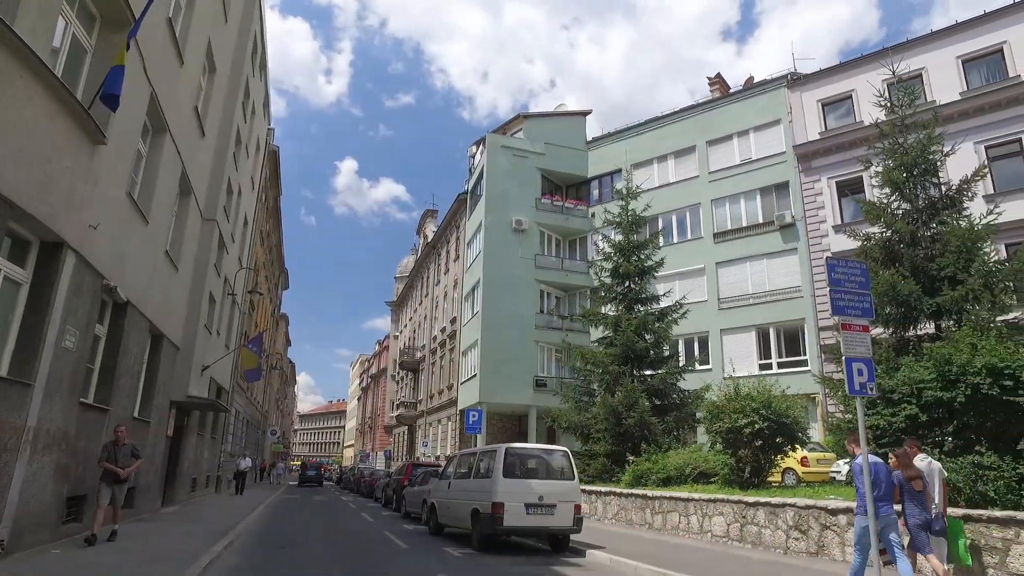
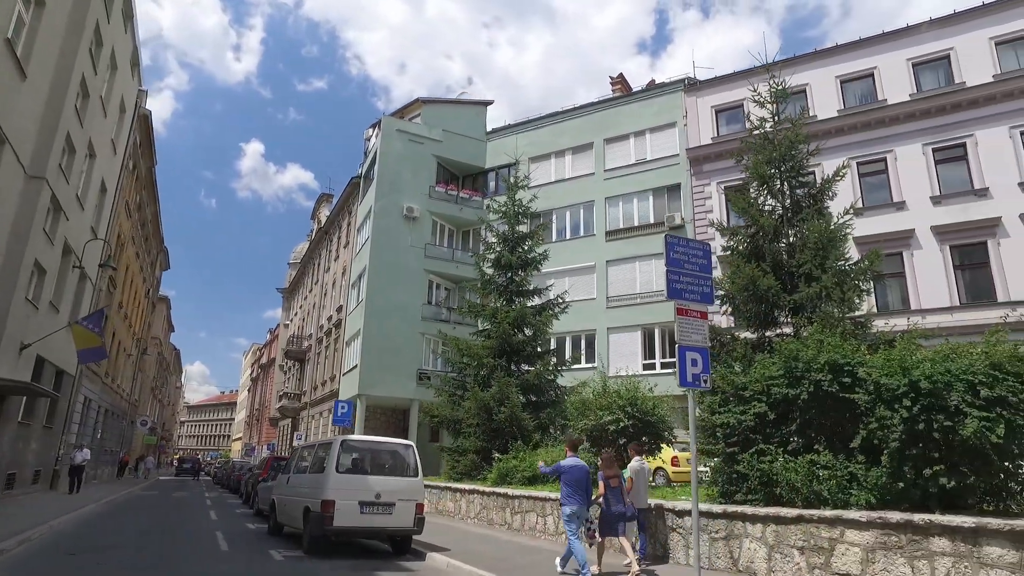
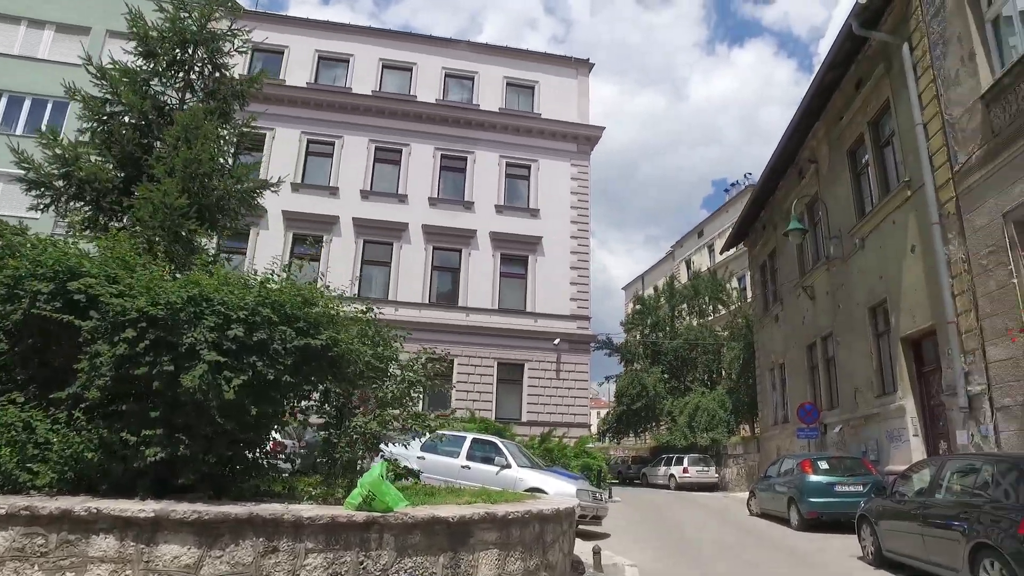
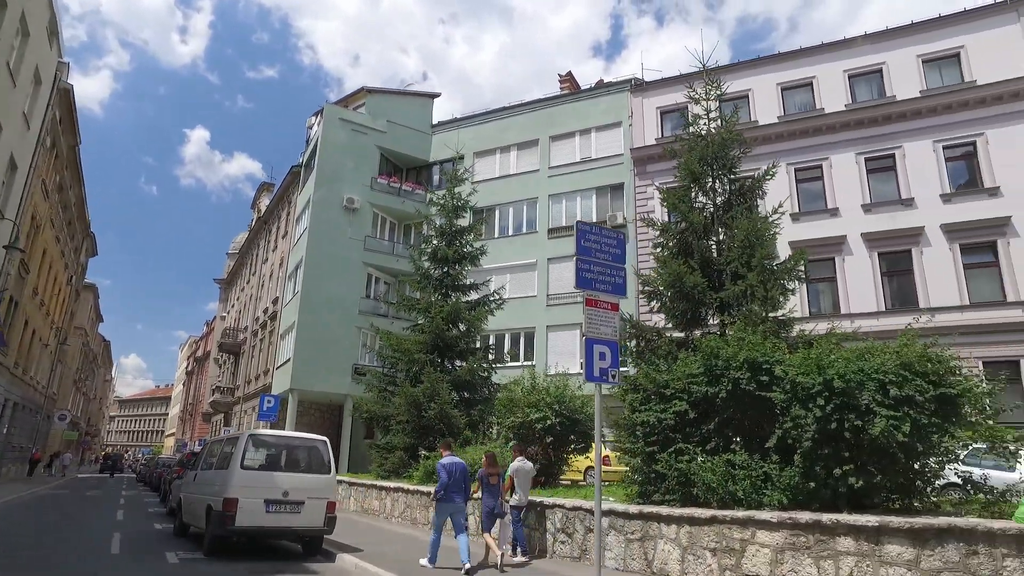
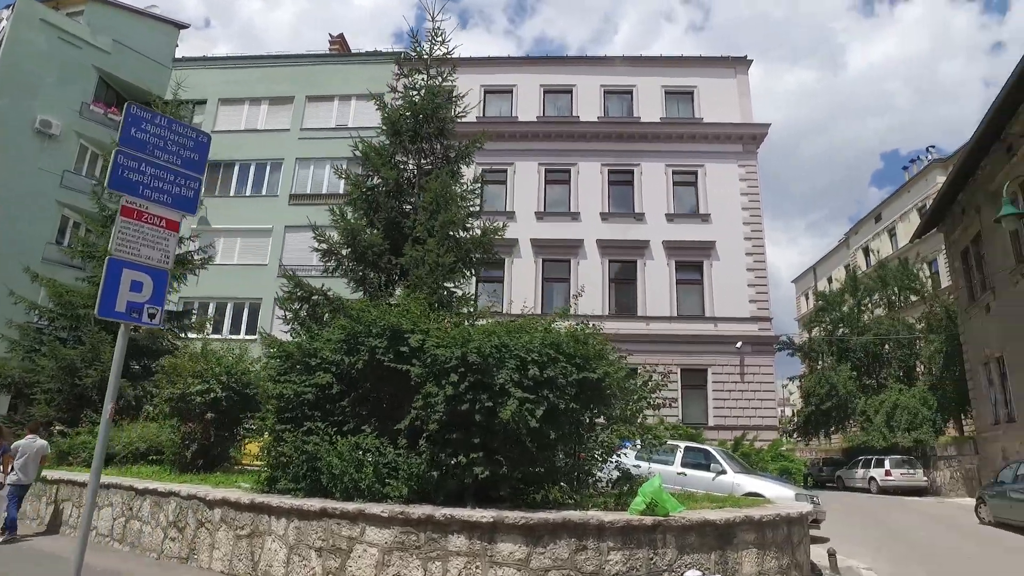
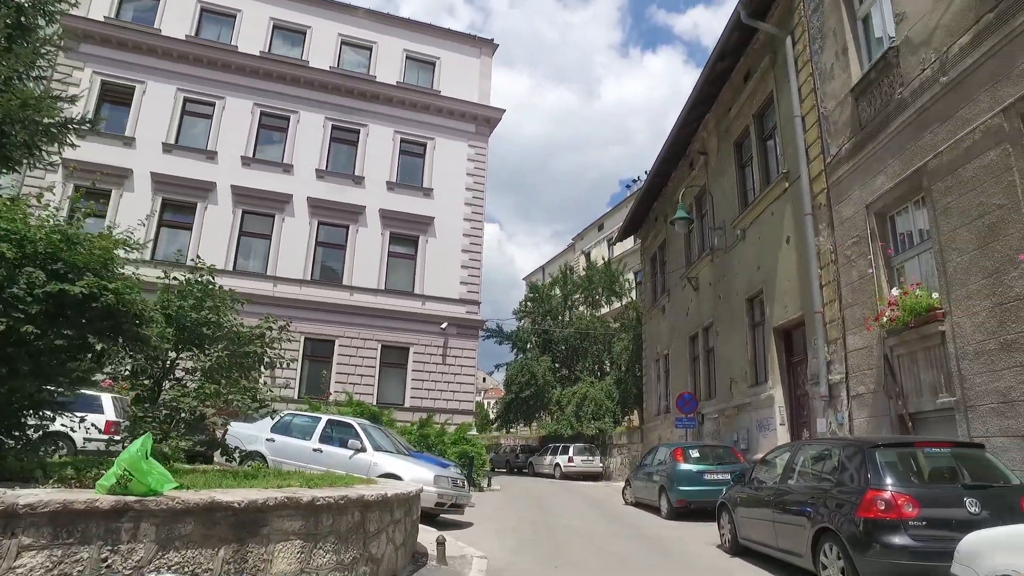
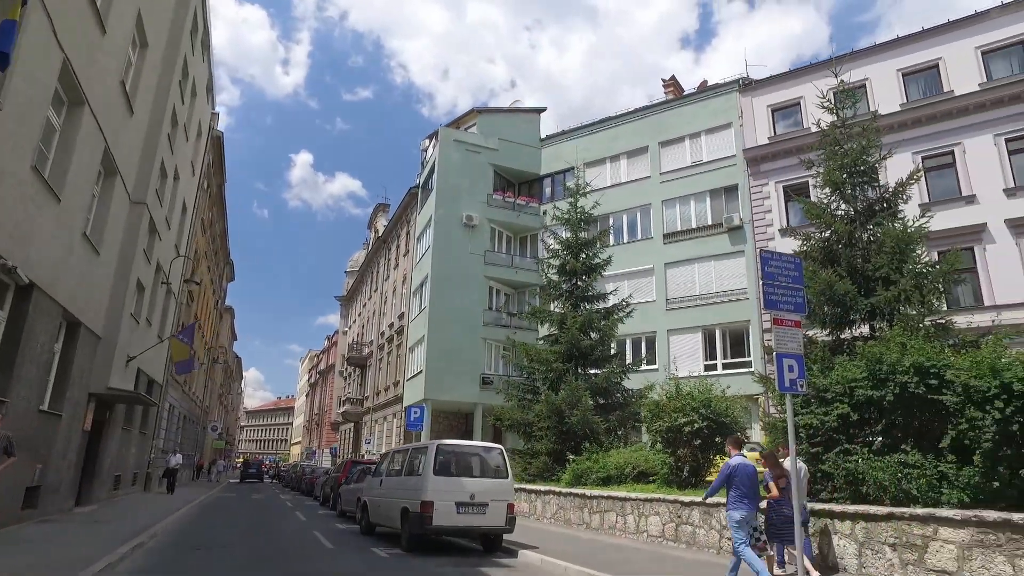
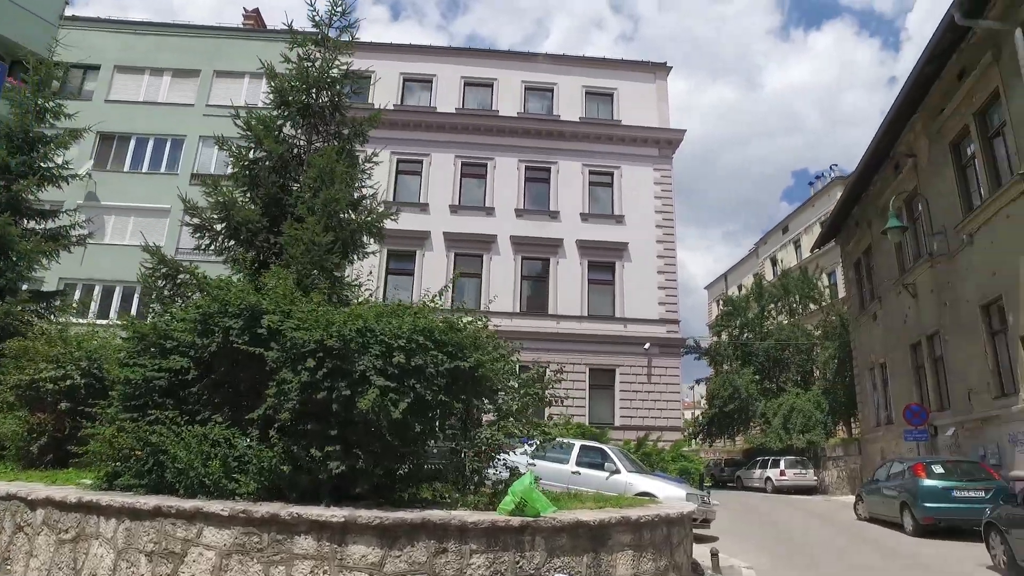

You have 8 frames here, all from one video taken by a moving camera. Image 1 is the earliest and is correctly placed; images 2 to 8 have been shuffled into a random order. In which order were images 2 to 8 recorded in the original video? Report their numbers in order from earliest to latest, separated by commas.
7, 2, 4, 5, 8, 3, 6
